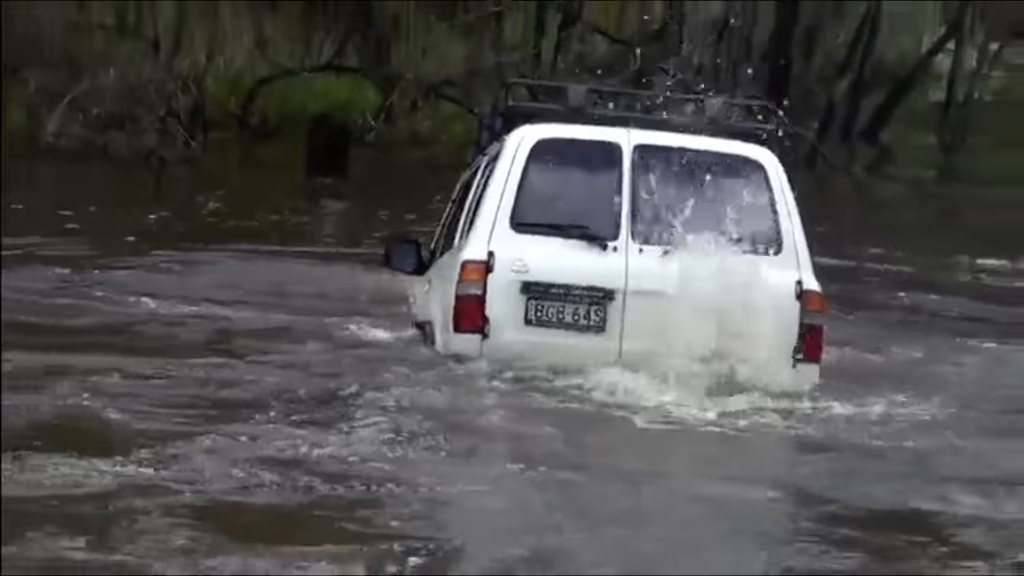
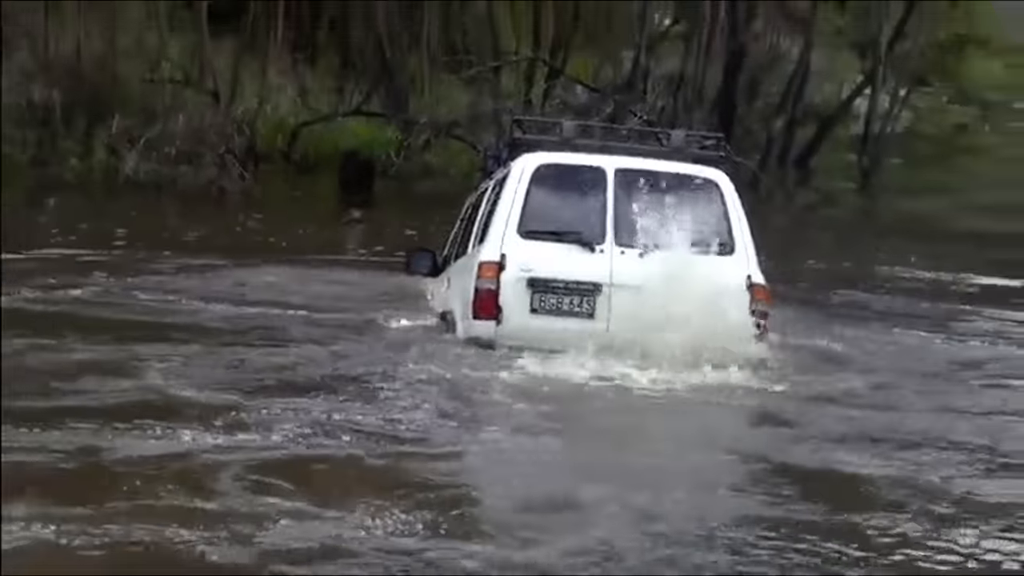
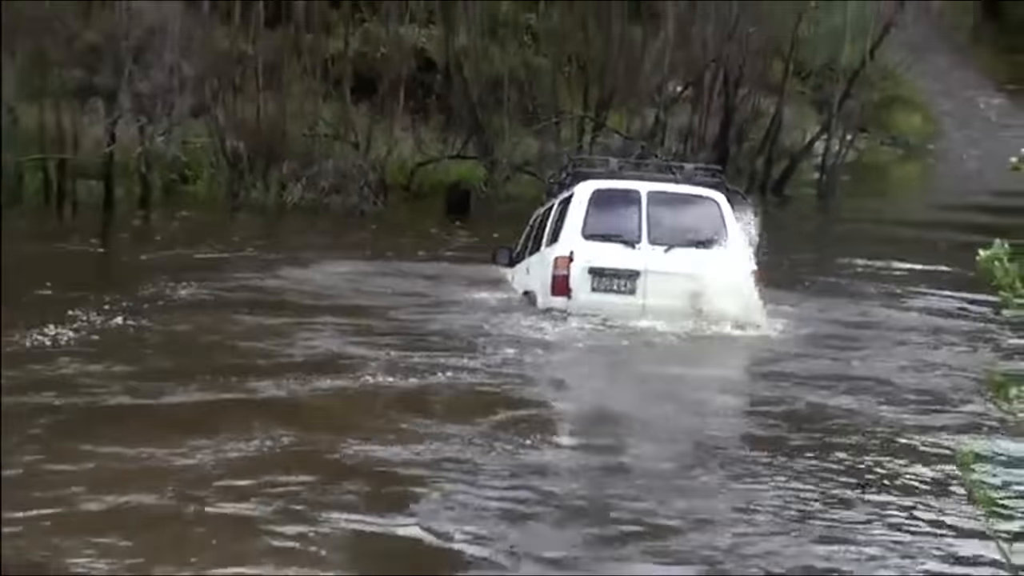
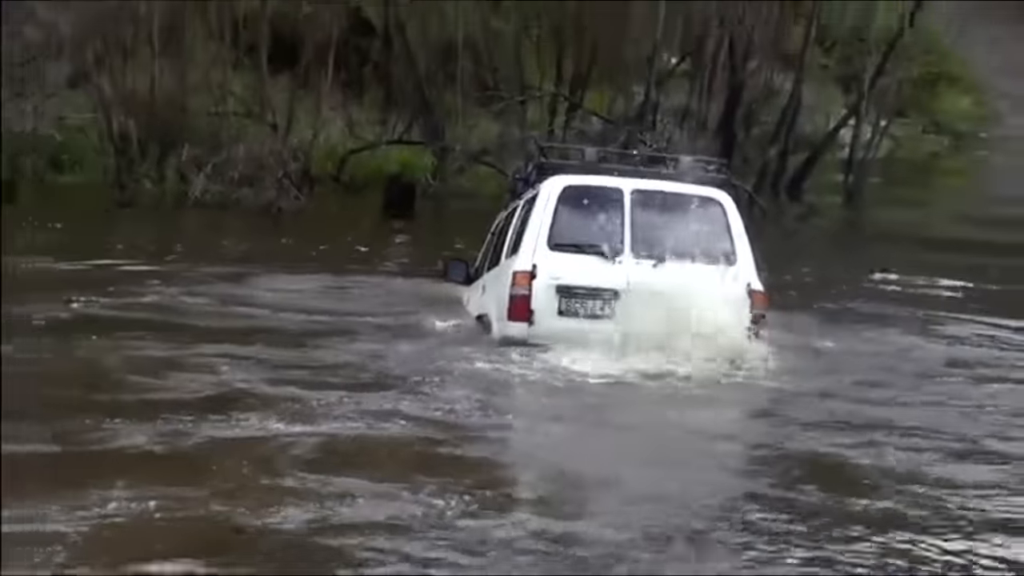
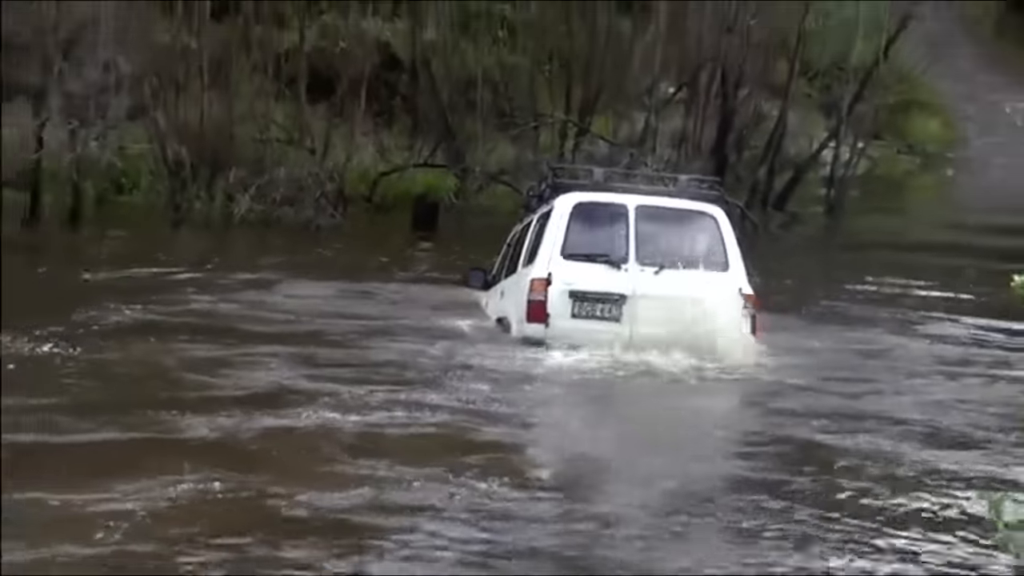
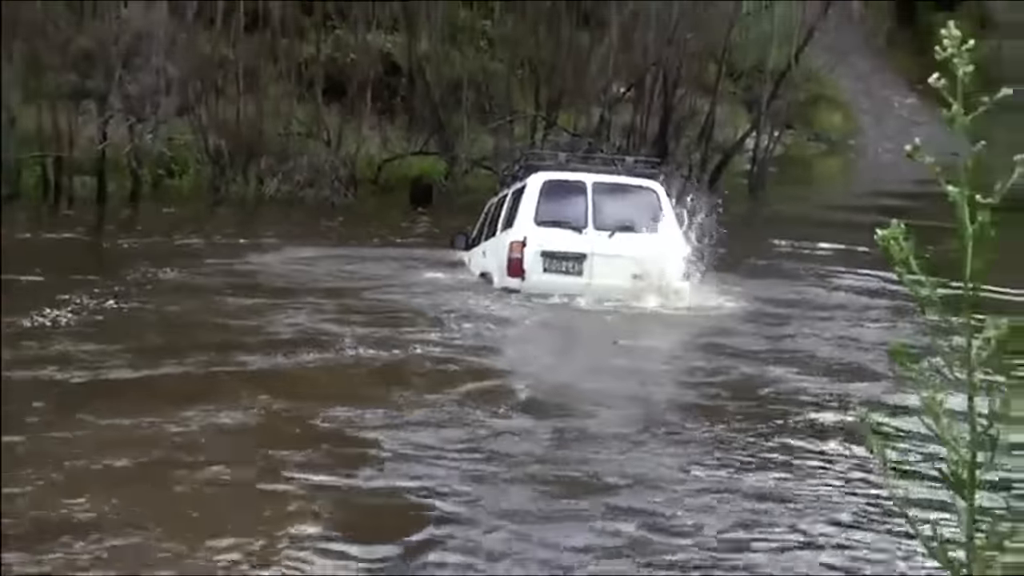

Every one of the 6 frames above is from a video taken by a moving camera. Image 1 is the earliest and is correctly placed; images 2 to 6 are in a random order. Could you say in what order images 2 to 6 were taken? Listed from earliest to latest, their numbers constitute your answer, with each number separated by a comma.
2, 4, 5, 3, 6
